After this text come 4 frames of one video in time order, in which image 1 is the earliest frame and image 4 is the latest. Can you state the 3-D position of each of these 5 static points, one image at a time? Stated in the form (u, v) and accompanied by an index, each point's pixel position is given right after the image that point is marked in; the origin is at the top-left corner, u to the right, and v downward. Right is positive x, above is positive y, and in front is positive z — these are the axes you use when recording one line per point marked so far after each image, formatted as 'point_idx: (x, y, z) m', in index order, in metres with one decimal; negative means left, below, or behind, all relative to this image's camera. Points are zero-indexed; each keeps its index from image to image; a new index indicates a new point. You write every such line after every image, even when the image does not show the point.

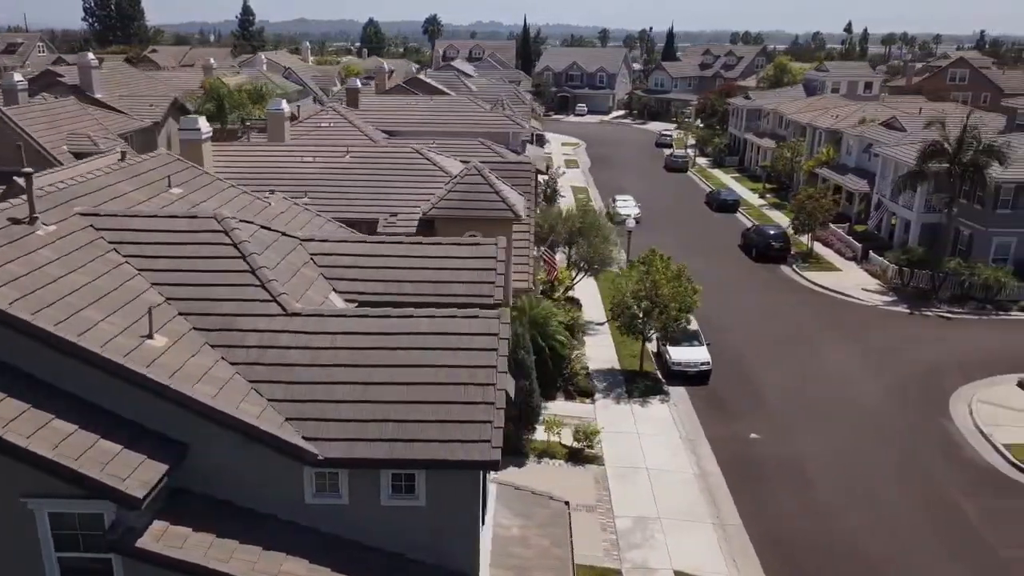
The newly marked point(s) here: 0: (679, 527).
0: (+3.3, -4.8, +18.7) m
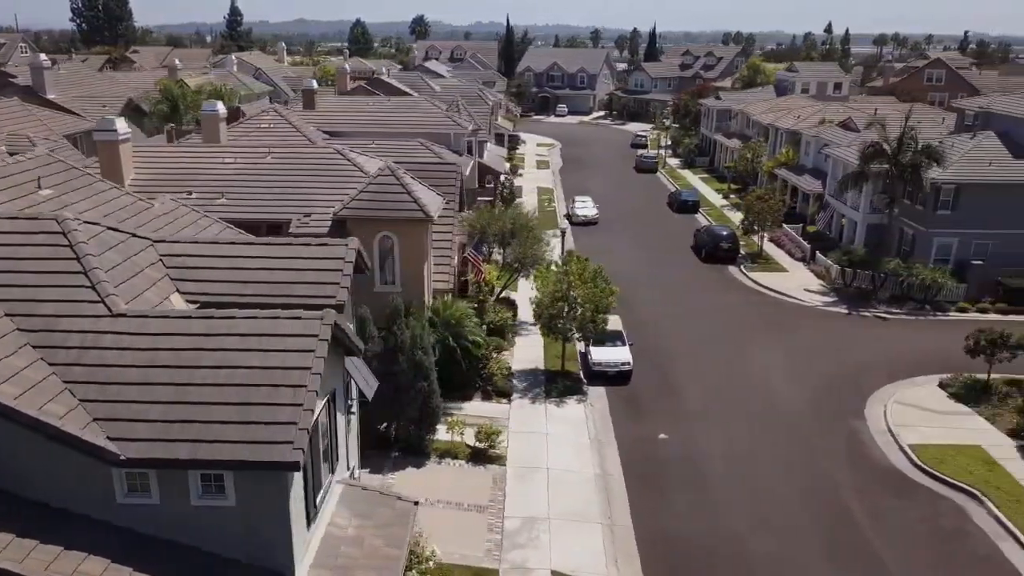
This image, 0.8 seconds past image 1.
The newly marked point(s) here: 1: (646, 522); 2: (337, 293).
0: (+1.1, -4.8, +18.8) m
1: (+2.7, -4.8, +19.3) m
2: (-2.5, -0.1, +13.4) m
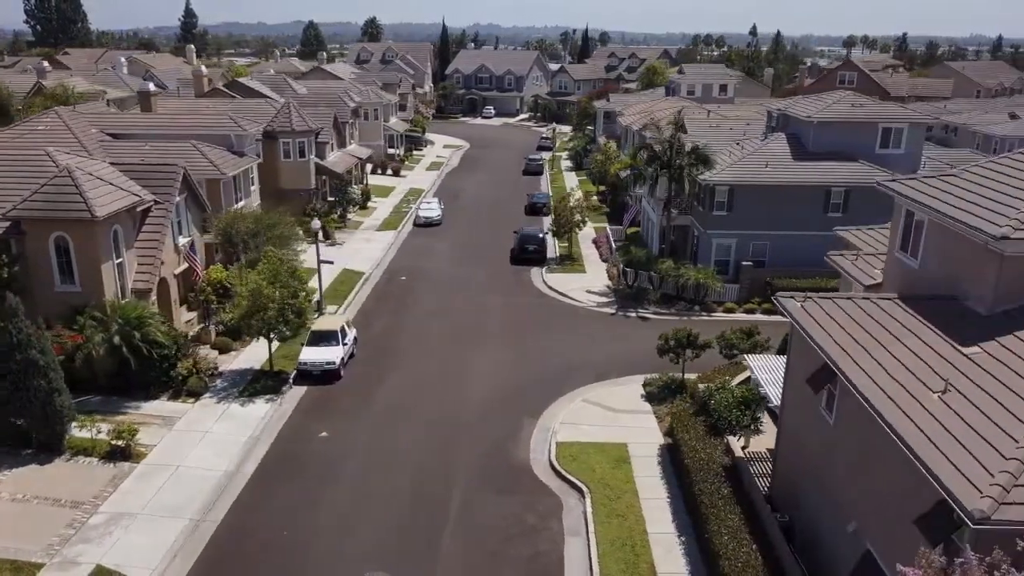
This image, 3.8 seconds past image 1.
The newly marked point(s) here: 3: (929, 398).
0: (-7.4, -4.8, +19.1) m
1: (-5.7, -4.8, +19.6) m
2: (-11.0, -0.1, +13.7) m
3: (+5.9, -1.6, +13.4) m
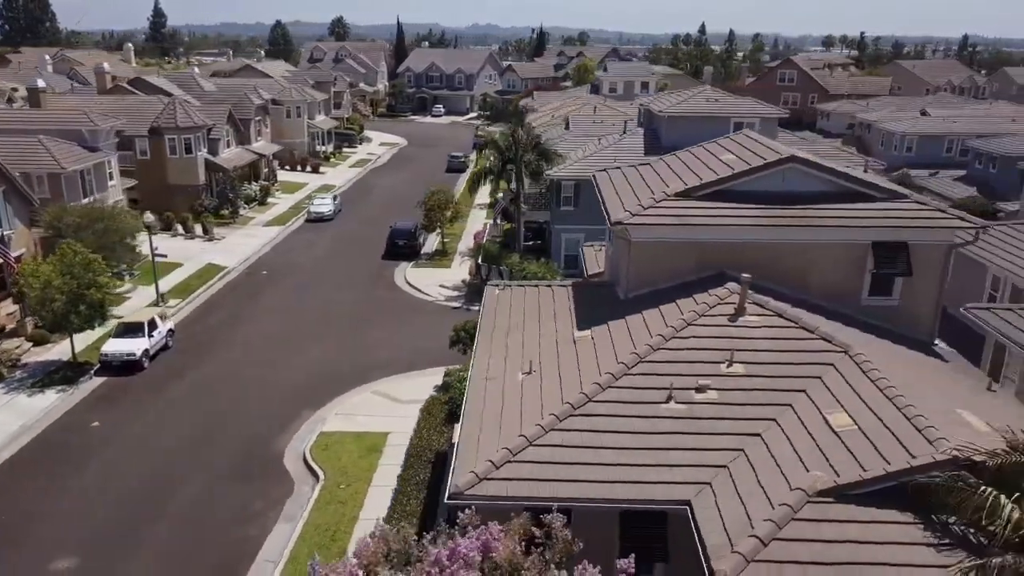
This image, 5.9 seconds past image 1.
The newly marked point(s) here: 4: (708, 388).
0: (-13.2, -4.6, +19.3) m
1: (-11.5, -4.6, +19.8) m
2: (-16.8, +0.2, +13.9) m
3: (+0.1, -1.3, +13.5) m
4: (+2.5, -1.3, +12.1) m
